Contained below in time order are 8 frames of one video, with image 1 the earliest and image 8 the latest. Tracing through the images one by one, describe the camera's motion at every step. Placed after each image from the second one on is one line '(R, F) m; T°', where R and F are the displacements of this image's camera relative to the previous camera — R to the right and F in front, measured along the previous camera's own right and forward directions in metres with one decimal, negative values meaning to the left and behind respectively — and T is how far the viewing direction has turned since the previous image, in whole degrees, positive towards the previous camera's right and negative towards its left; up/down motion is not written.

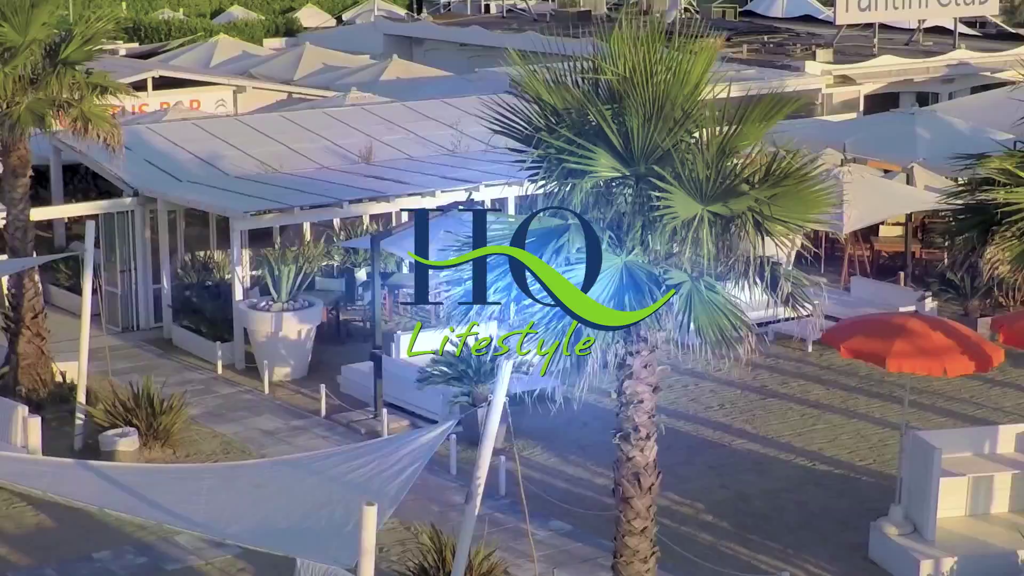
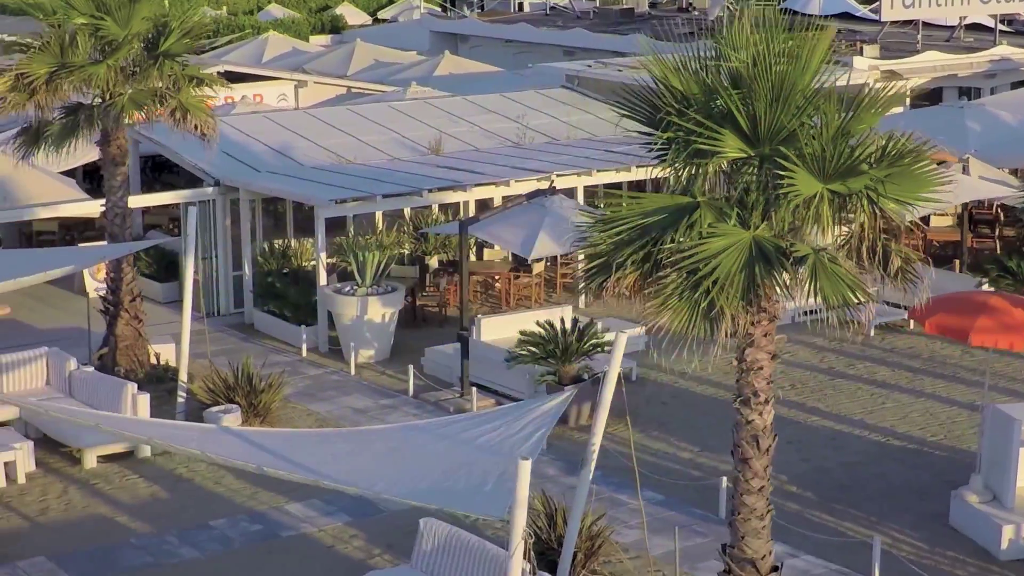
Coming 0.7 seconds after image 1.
(-0.6, -0.6) m; 0°
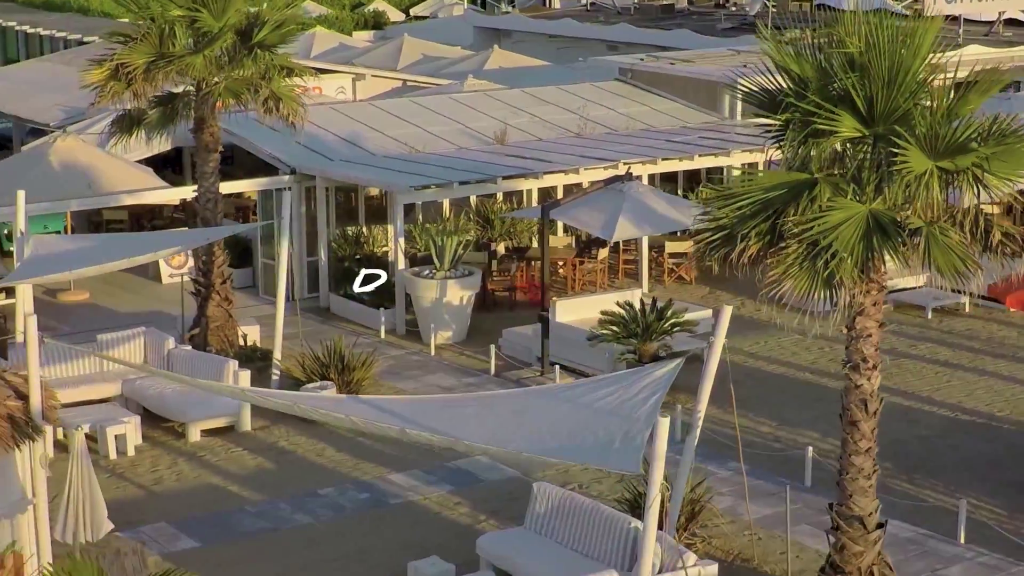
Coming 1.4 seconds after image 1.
(-0.7, -0.6) m; 0°
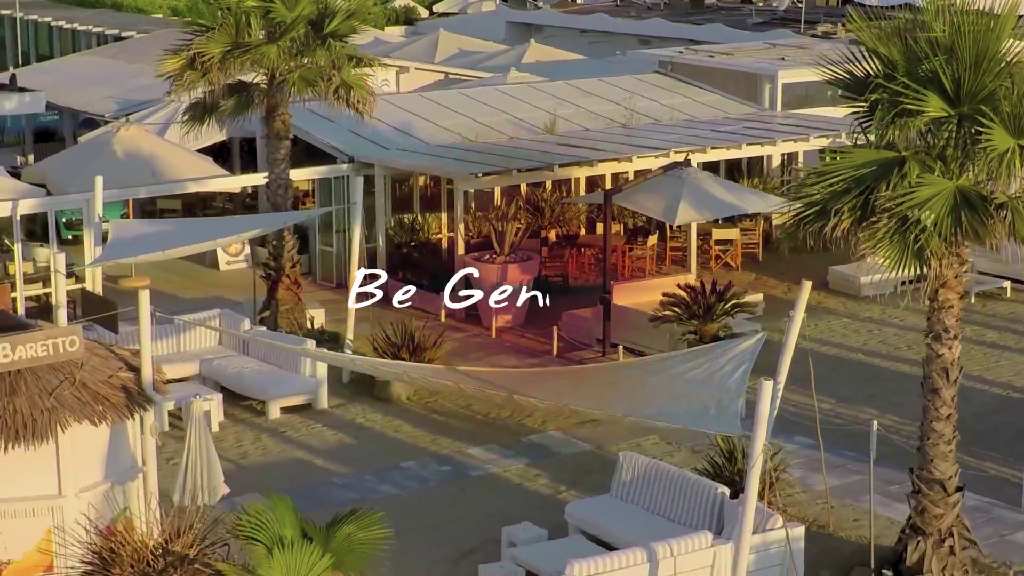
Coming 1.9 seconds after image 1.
(-0.6, -0.5) m; 0°
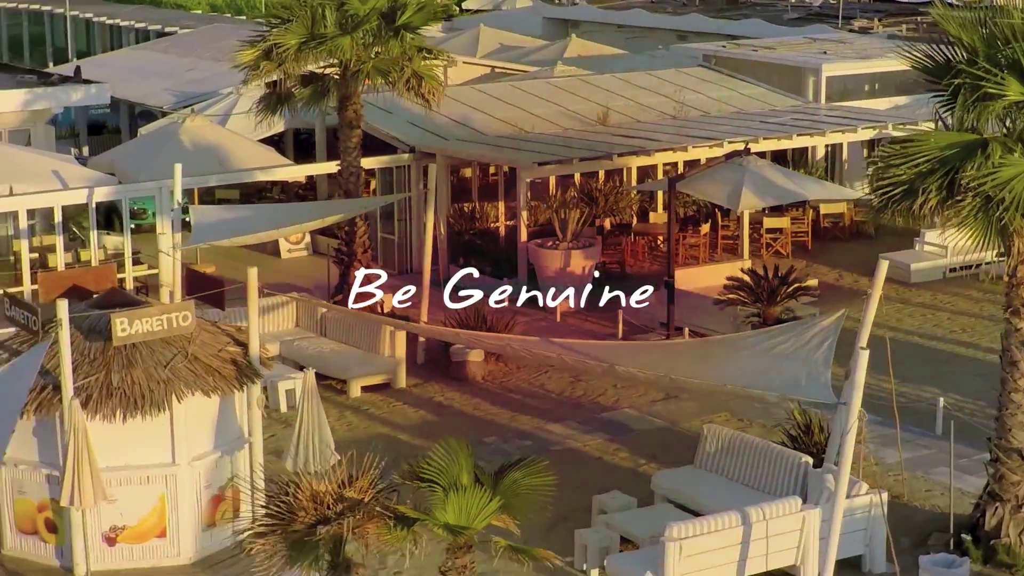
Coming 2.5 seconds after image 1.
(-0.6, -0.5) m; 0°
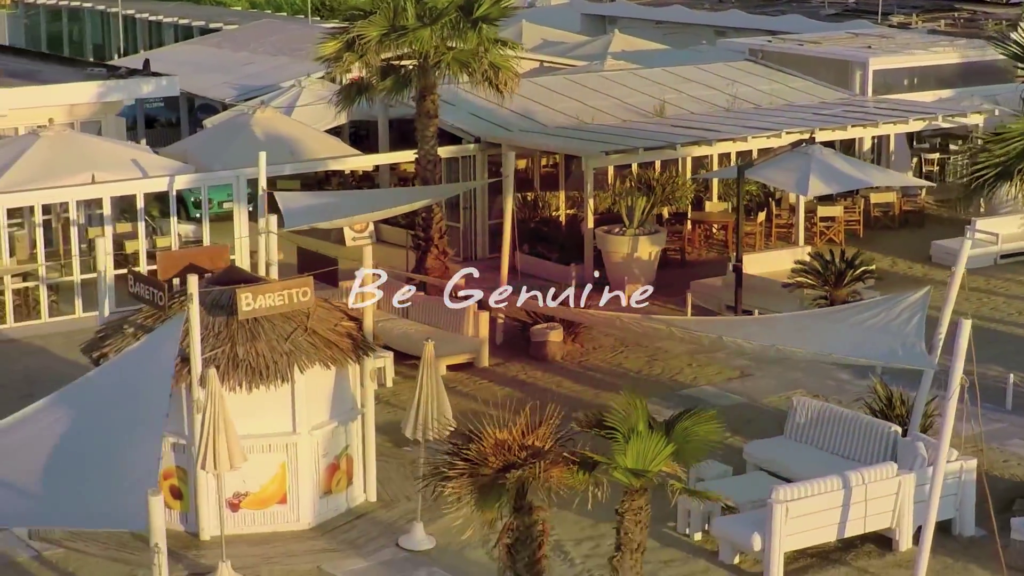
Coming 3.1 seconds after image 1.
(-0.7, -0.6) m; 0°
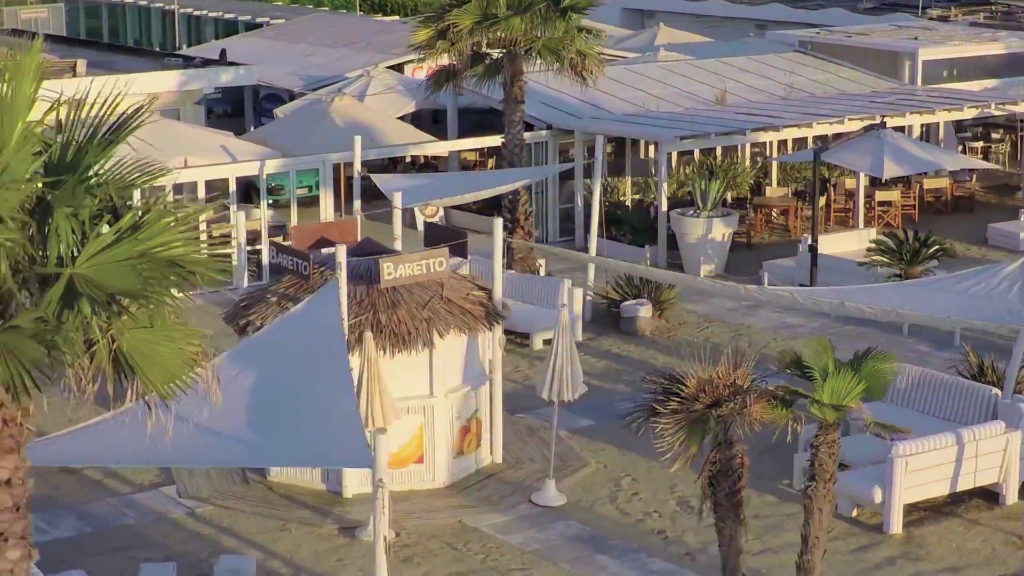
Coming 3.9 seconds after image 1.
(-1.0, -0.8) m; 0°
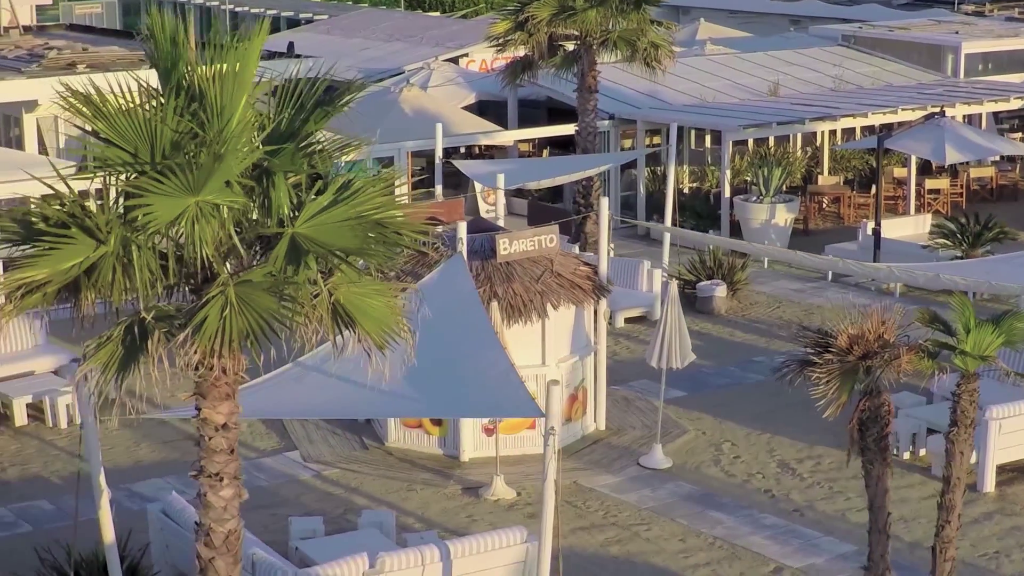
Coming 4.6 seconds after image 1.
(-0.9, -0.8) m; 0°
